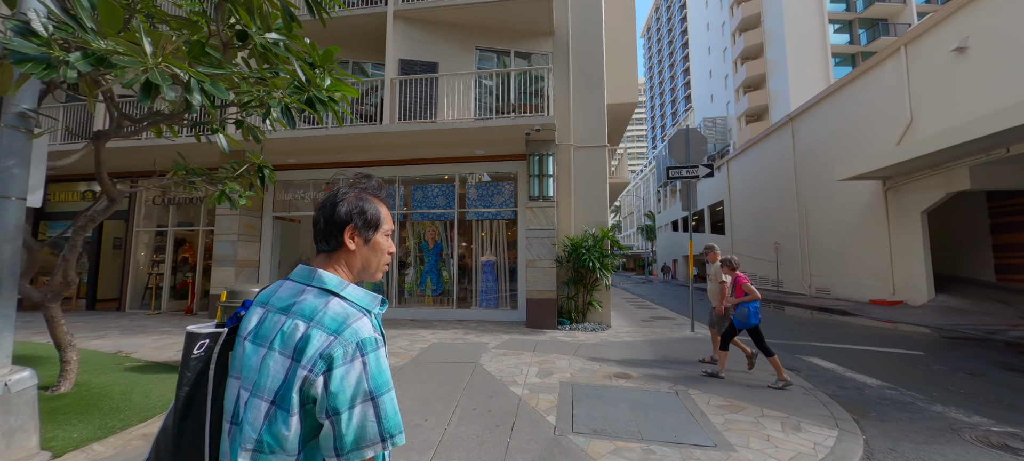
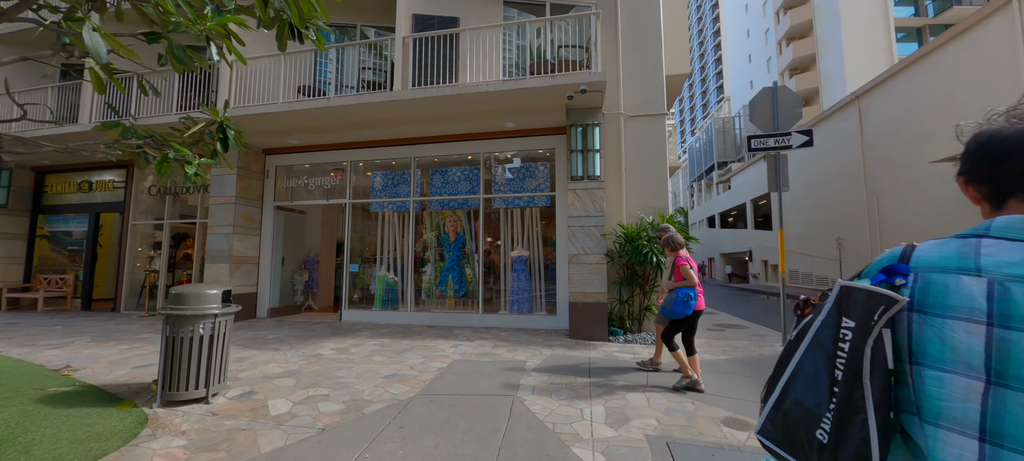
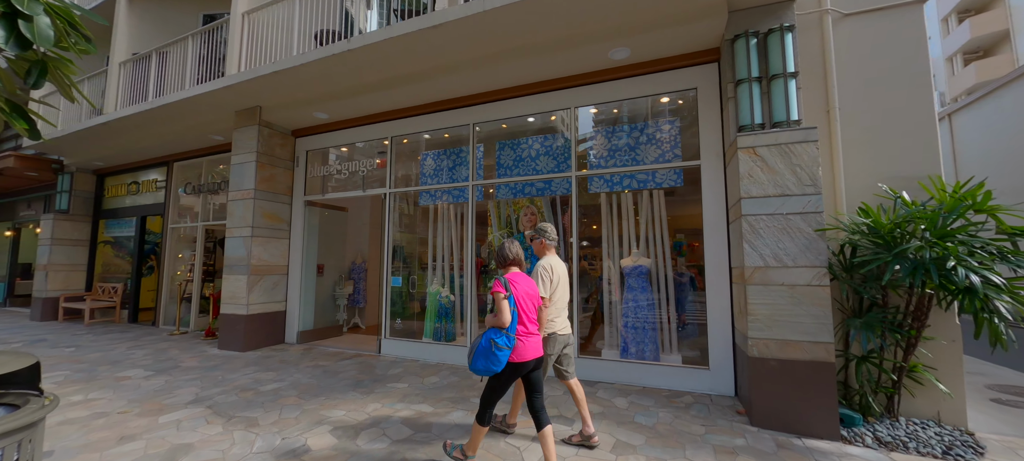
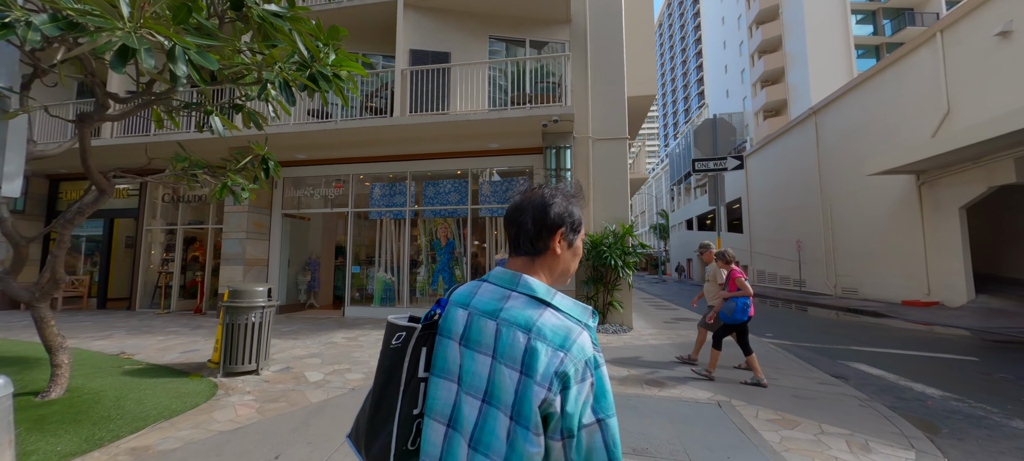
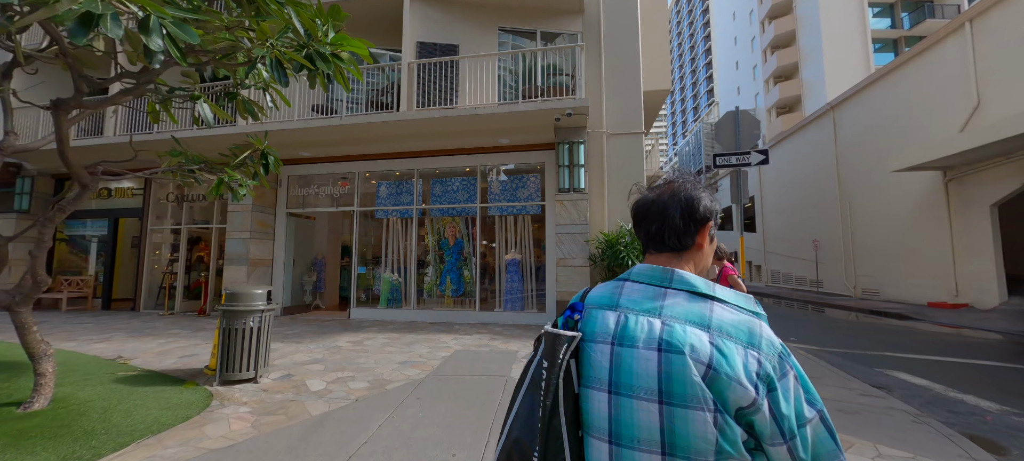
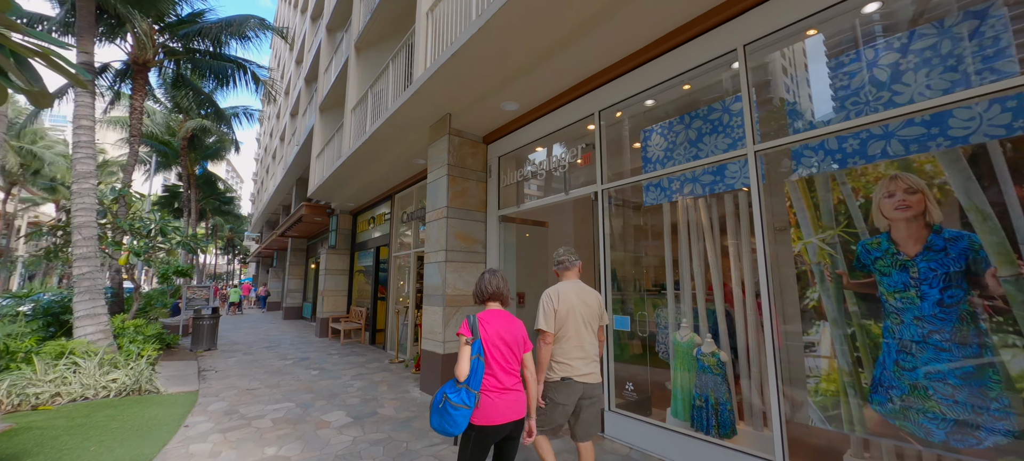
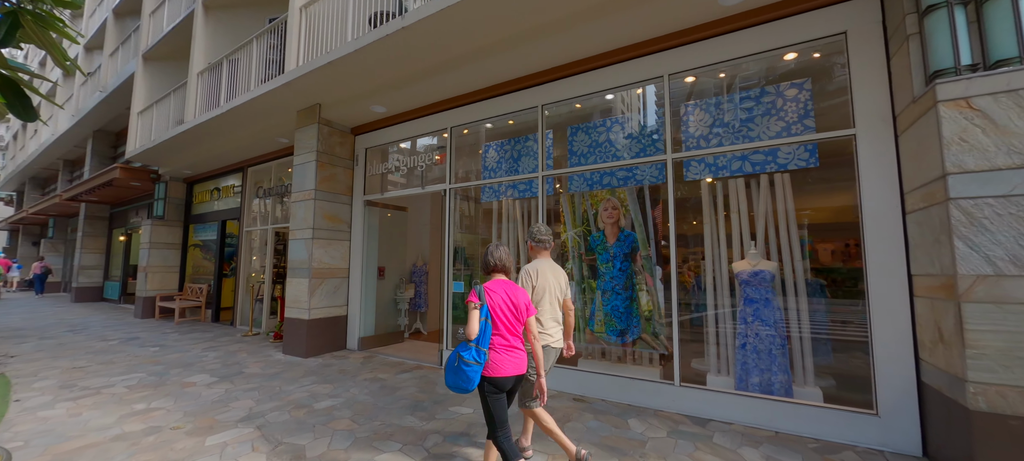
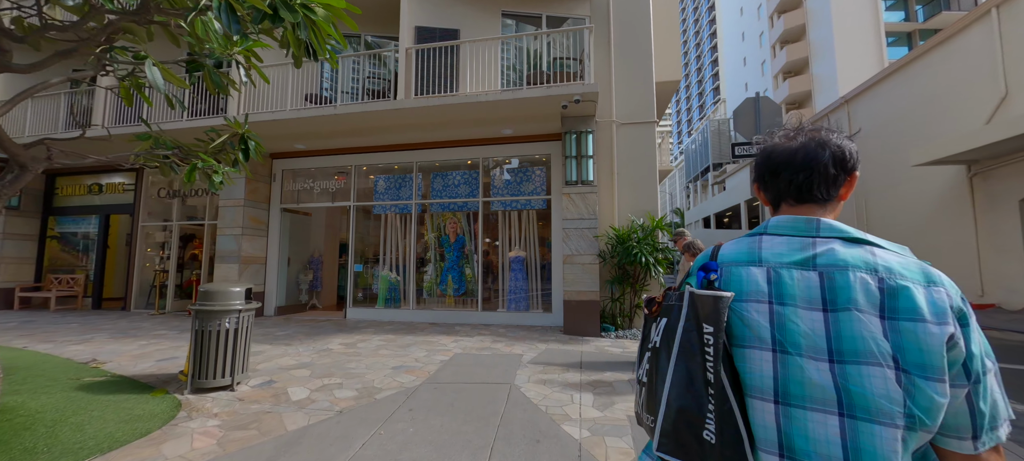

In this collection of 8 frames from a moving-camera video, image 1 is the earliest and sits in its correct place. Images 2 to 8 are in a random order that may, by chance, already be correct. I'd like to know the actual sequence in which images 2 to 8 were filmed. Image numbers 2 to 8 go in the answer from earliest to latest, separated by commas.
4, 5, 8, 2, 3, 7, 6
